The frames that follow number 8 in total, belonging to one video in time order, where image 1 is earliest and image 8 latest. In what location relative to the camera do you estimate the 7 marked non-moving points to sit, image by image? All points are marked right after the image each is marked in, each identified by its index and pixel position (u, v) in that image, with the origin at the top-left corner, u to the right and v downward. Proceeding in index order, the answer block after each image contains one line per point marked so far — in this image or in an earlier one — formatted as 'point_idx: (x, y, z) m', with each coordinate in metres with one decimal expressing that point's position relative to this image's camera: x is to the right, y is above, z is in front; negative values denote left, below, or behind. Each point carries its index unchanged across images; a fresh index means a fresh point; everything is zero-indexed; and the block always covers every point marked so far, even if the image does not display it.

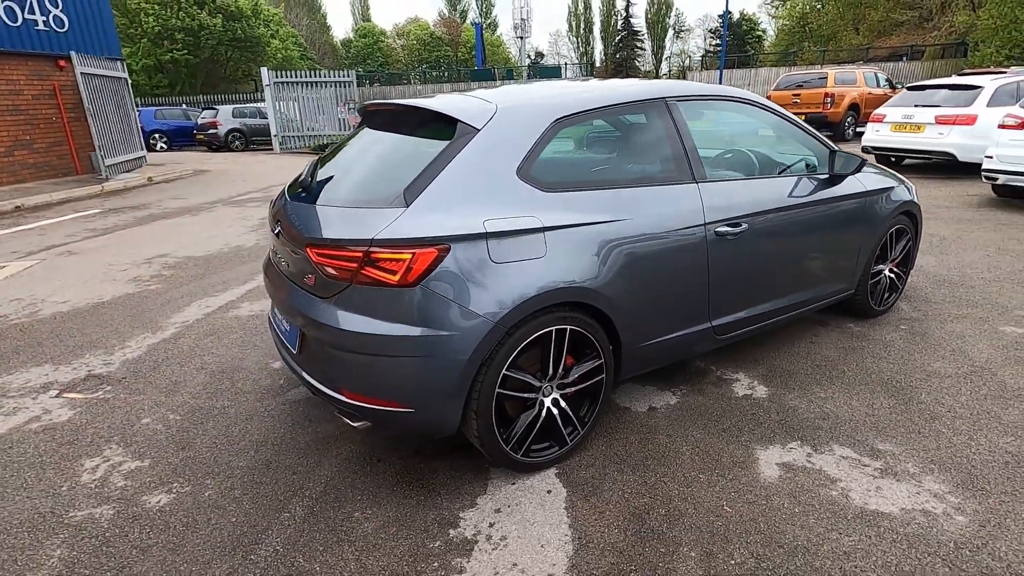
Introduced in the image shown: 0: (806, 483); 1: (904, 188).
0: (+1.3, -0.9, +2.4) m
1: (+2.9, +0.7, +4.0) m
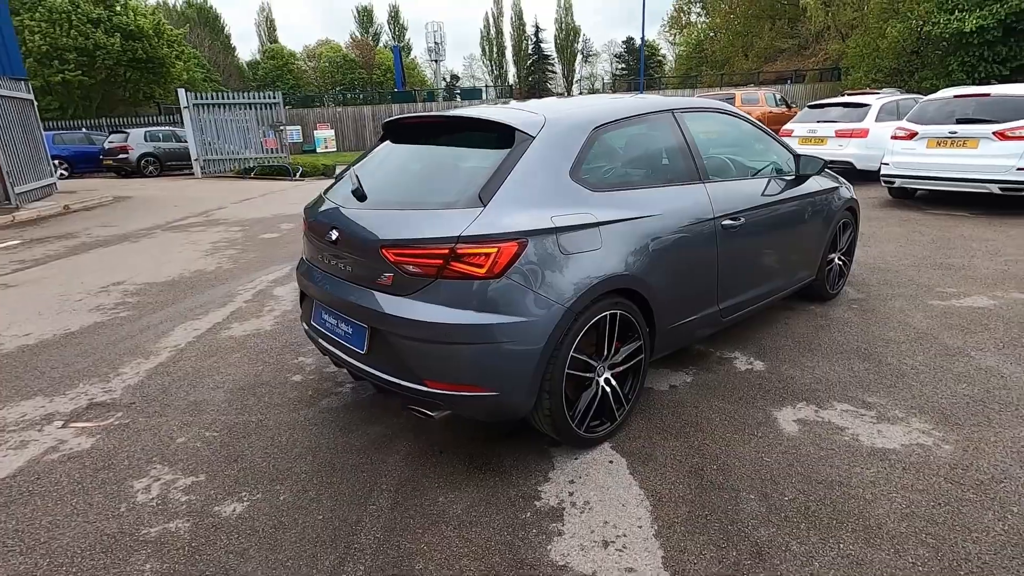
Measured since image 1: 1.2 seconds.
0: (+1.6, -0.8, +2.8) m
1: (+2.9, +0.9, +4.7) m
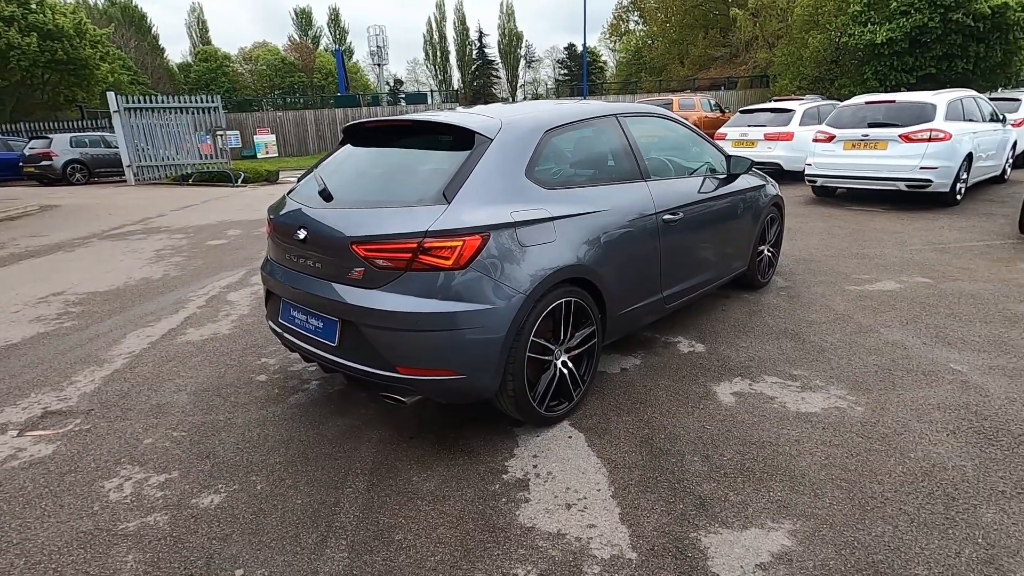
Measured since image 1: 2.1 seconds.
0: (+1.4, -0.7, +3.2) m
1: (+2.5, +1.0, +5.1) m
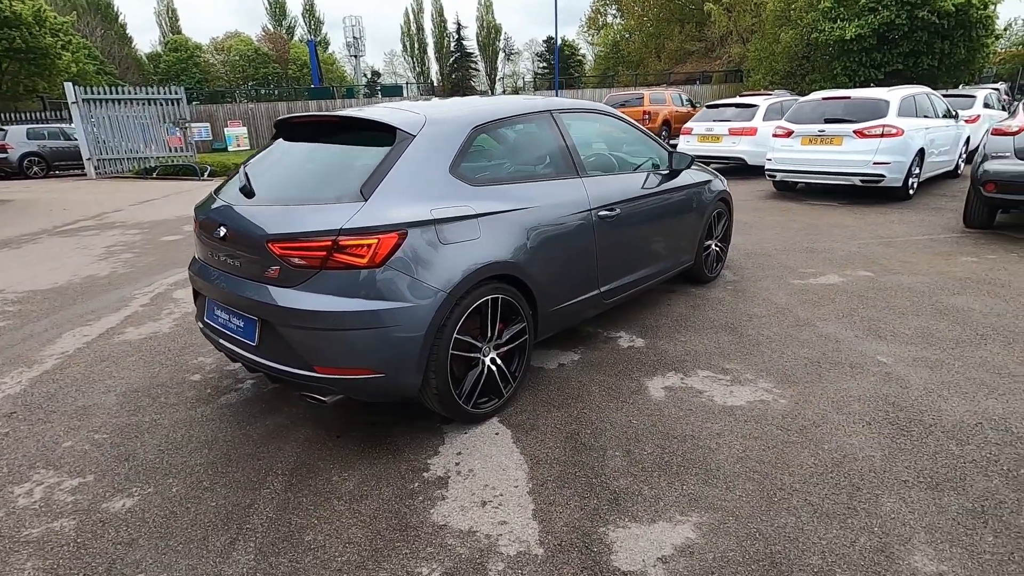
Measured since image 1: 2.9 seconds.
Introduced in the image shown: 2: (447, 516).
0: (+1.0, -0.6, +3.2) m
1: (+2.0, +1.0, +5.2) m
2: (-0.3, -1.0, +2.3) m
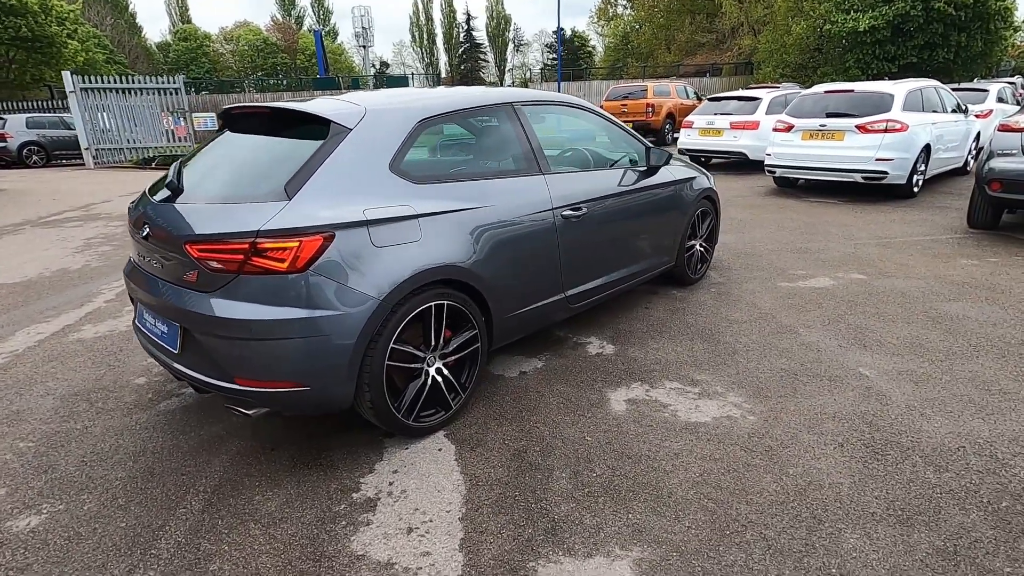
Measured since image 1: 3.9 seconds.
0: (+0.7, -0.7, +3.0) m
1: (+1.8, +1.0, +4.9) m
2: (-0.6, -1.0, +2.1) m
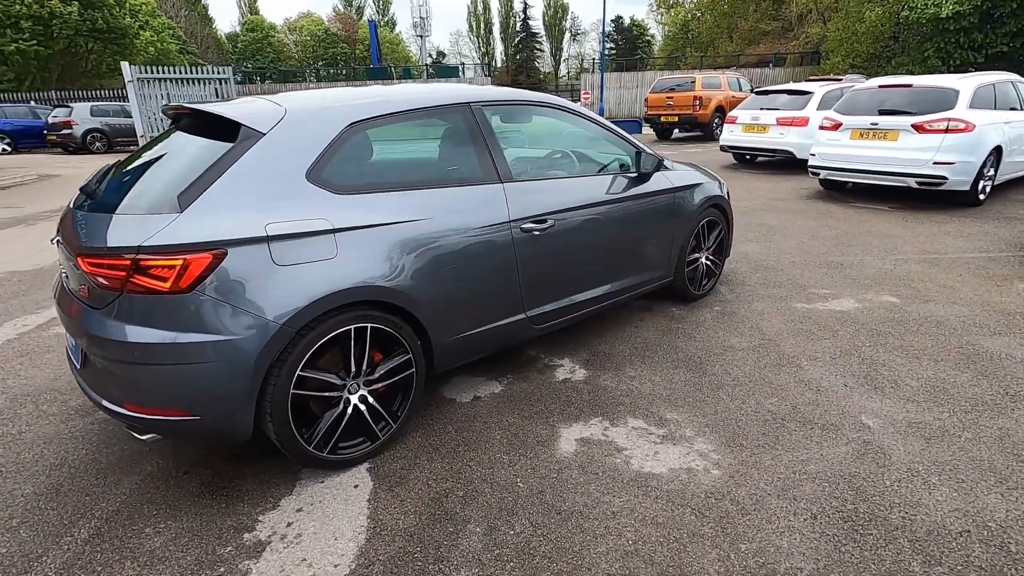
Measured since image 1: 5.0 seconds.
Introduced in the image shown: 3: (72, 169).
0: (+0.4, -0.8, +2.7) m
1: (+1.7, +0.9, +4.5) m
2: (-1.0, -1.1, +1.9) m
3: (-11.3, +3.0, +13.8) m
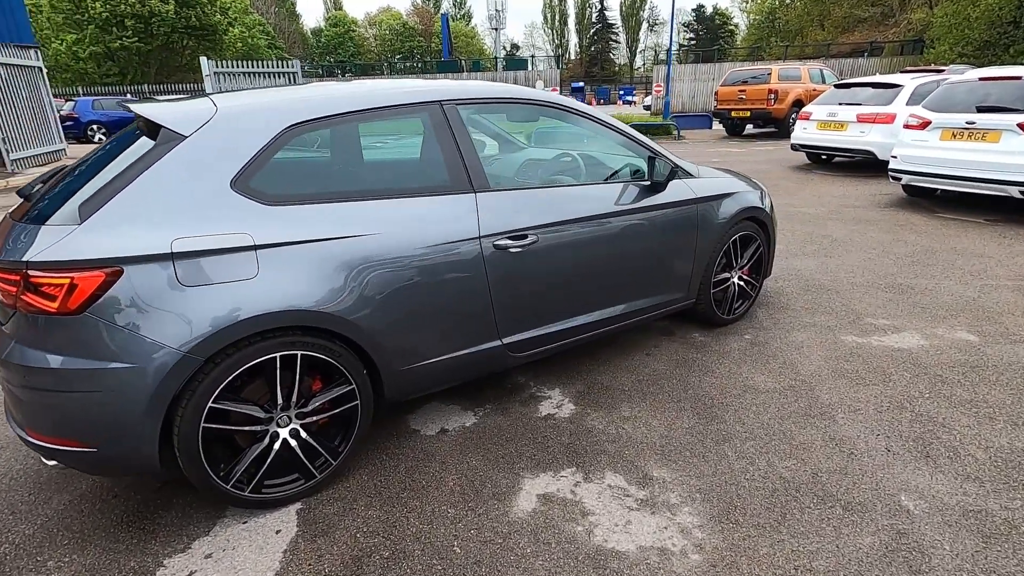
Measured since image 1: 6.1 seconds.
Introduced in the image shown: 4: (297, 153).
0: (+0.2, -1.0, +2.3) m
1: (+1.7, +0.7, +3.9) m
2: (-1.3, -1.2, +1.7) m
3: (-9.9, +3.5, +14.7) m
4: (-0.9, +0.6, +2.3) m
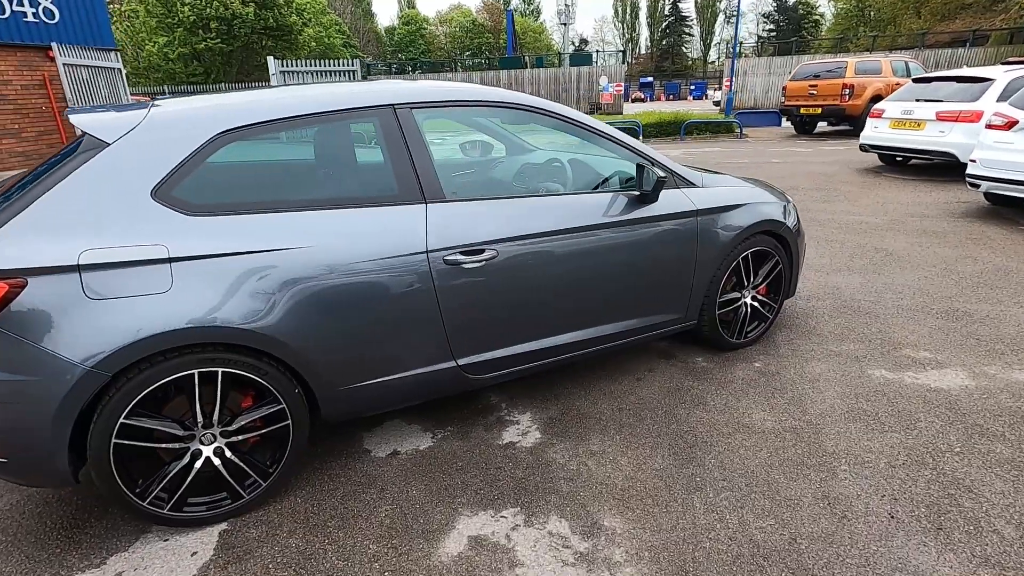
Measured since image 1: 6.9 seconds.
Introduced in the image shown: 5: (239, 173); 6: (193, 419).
0: (-0.1, -1.1, +2.1) m
1: (+1.6, +0.5, +3.5) m
2: (-1.7, -1.2, +1.7) m
3: (-8.5, +3.8, +15.5) m
4: (-1.2, +0.5, +2.2) m
5: (-1.1, +0.5, +2.2) m
6: (-1.3, -0.5, +2.2) m
